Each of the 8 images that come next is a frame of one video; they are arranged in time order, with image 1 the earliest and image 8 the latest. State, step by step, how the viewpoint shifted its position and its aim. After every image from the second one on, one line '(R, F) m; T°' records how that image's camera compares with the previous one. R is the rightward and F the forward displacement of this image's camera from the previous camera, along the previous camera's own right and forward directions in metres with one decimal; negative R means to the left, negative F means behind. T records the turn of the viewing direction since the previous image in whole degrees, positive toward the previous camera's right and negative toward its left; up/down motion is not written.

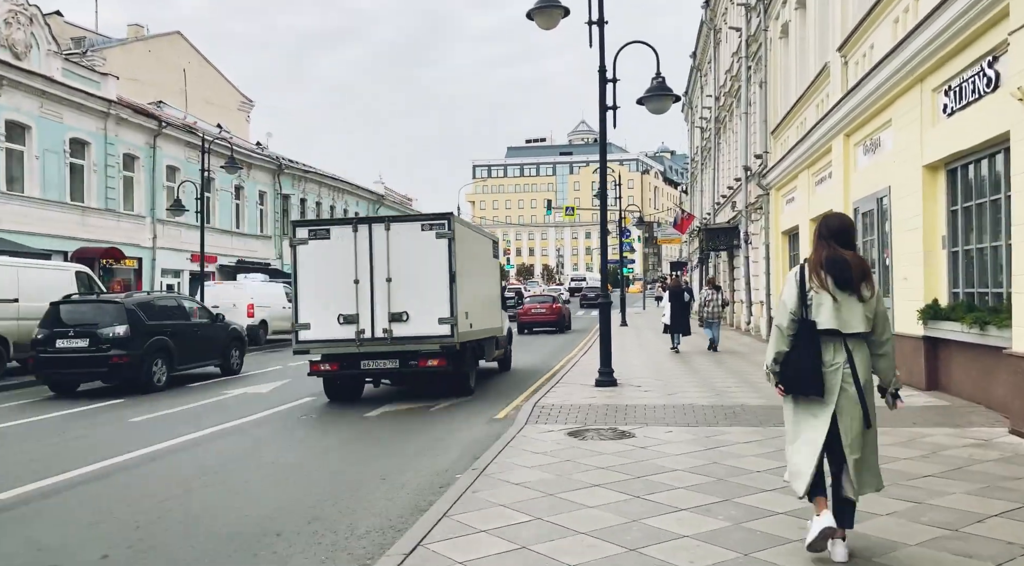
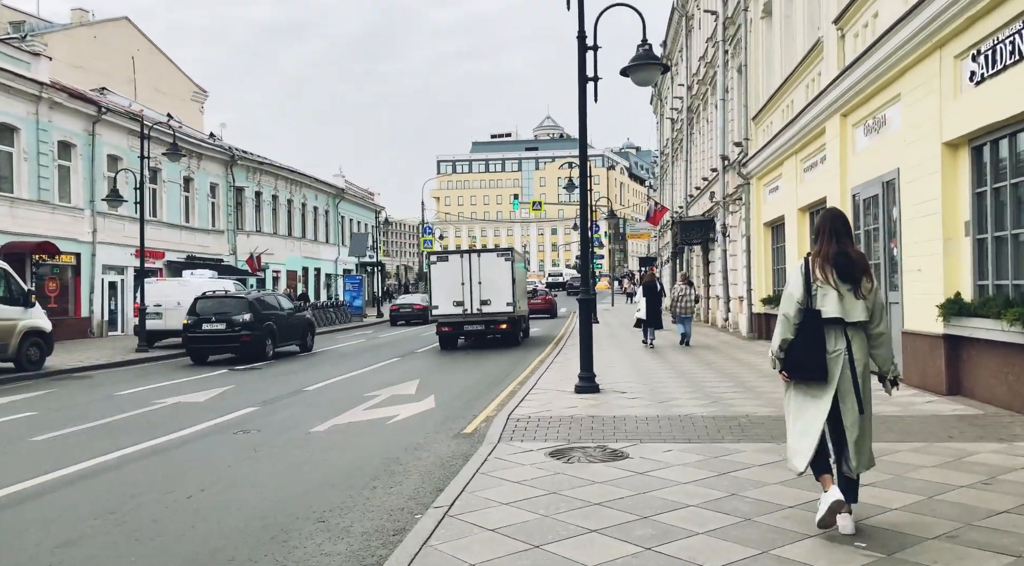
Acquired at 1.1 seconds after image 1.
(0.0, +1.4) m; +2°
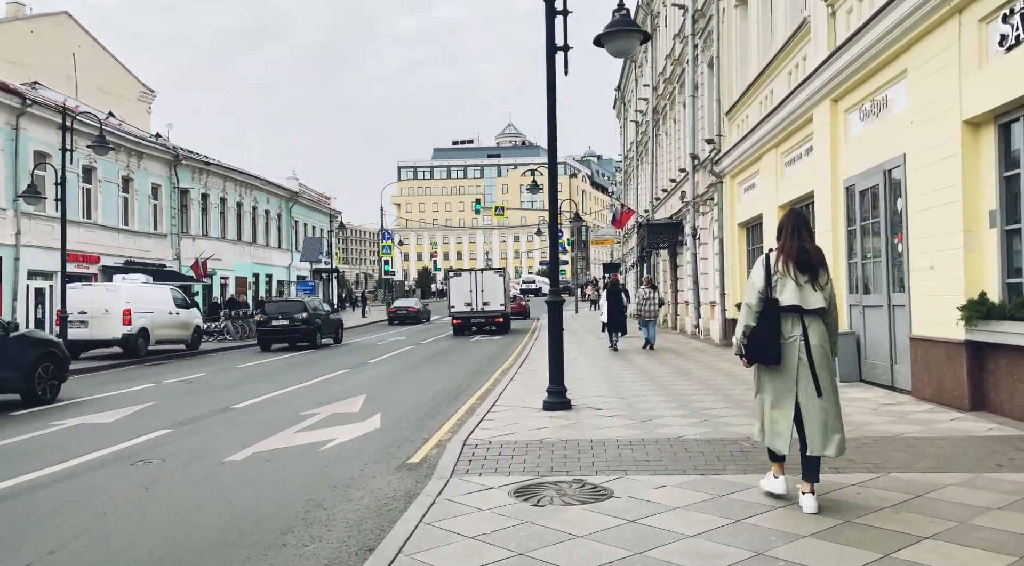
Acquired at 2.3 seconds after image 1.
(0.0, +1.5) m; +3°
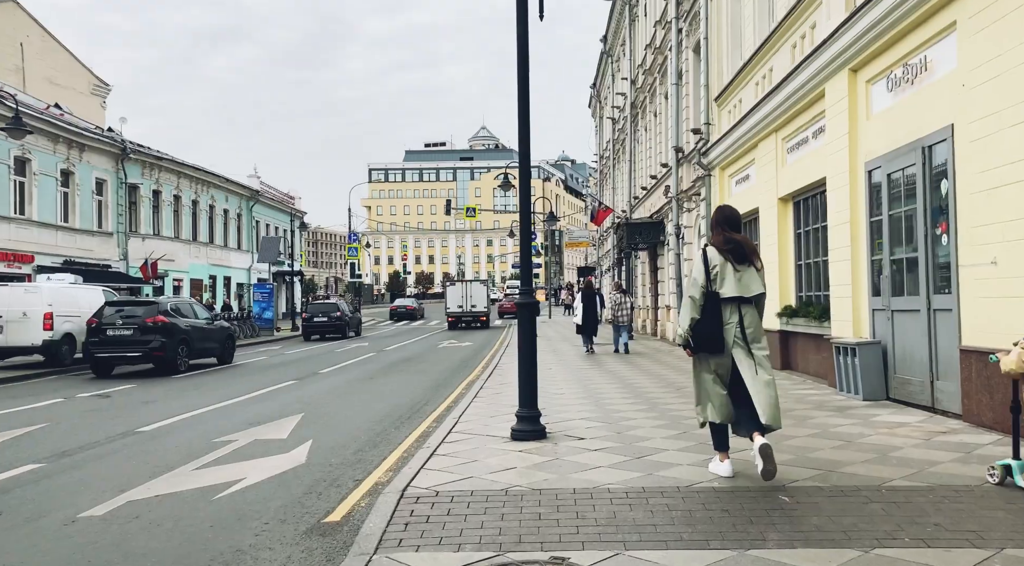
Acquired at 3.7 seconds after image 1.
(+0.1, +1.9) m; +2°
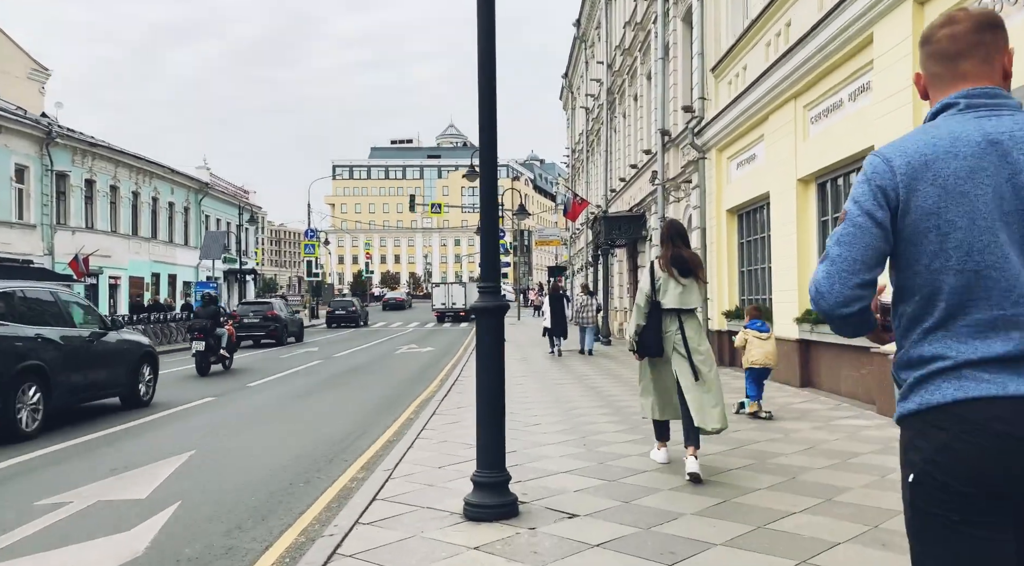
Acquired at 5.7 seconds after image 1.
(+0.1, +2.7) m; +2°
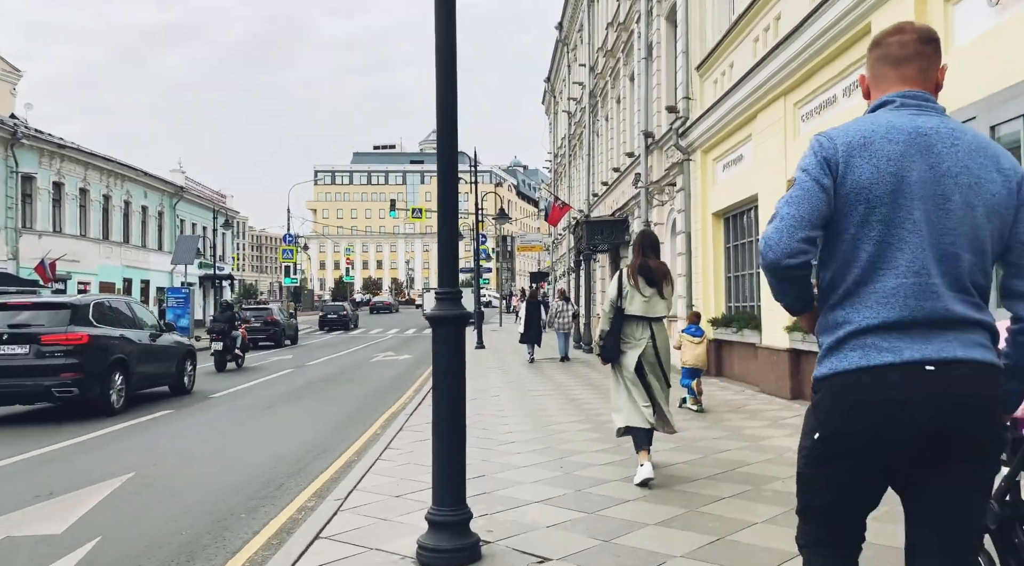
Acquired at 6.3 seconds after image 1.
(+0.1, +0.7) m; +1°
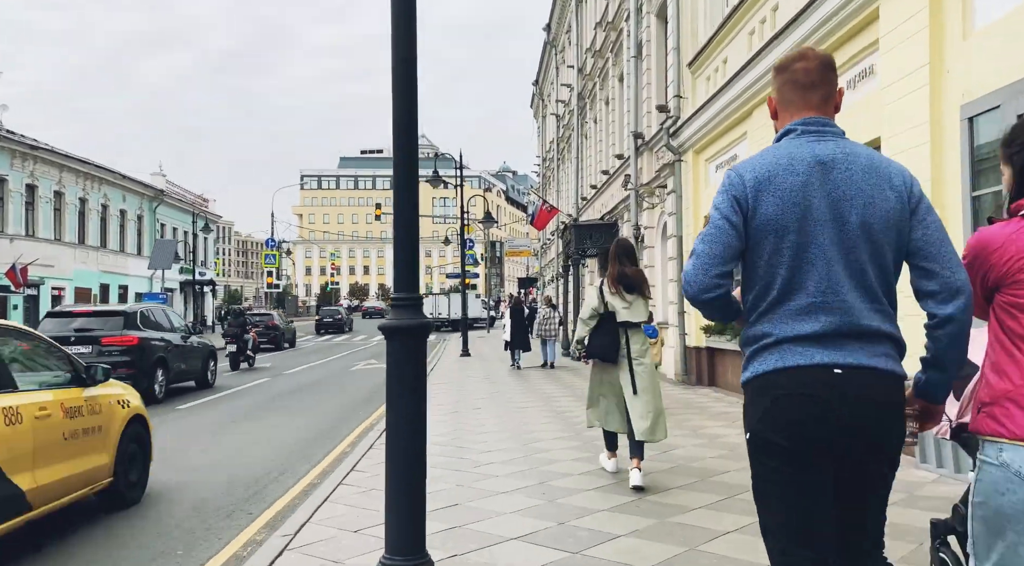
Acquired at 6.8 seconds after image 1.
(+0.1, +0.7) m; +1°
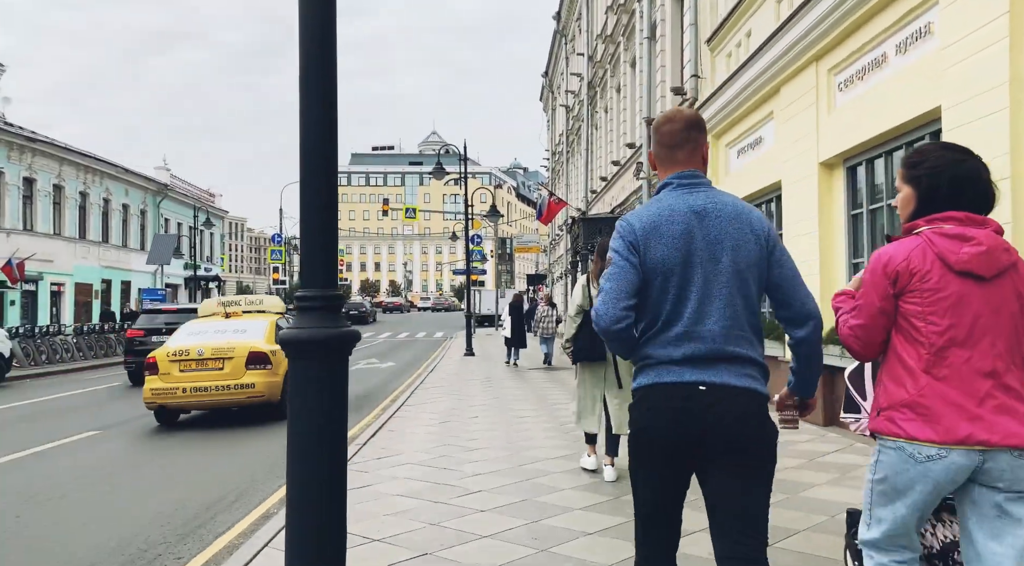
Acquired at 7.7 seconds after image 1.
(+0.2, +1.1) m; -1°
